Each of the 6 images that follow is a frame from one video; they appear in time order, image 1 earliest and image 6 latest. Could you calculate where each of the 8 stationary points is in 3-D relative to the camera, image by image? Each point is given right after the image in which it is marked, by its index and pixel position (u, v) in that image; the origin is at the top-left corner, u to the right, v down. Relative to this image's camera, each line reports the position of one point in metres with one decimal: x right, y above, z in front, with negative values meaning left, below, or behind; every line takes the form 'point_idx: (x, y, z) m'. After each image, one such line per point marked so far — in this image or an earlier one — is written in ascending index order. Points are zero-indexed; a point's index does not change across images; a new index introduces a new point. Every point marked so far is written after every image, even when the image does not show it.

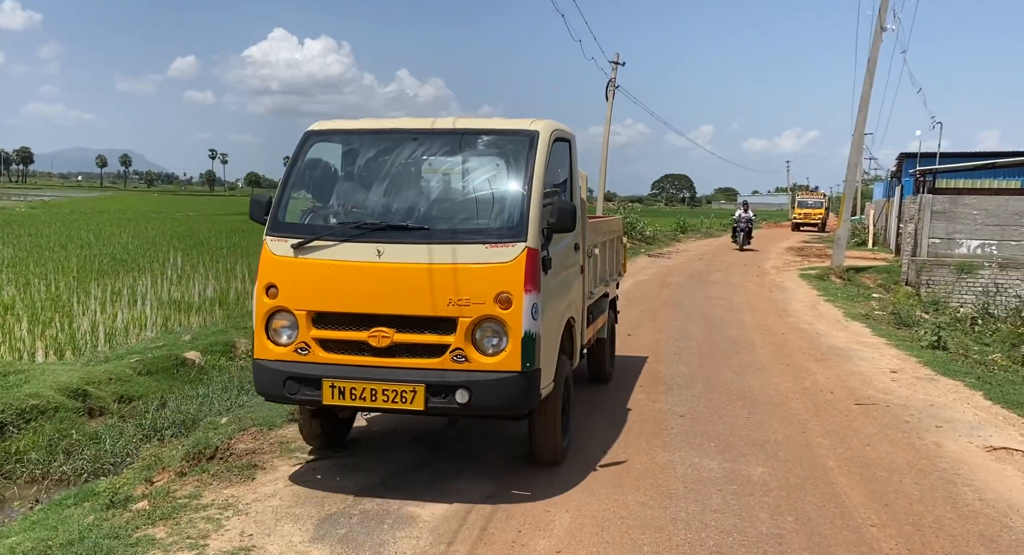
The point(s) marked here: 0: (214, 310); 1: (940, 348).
0: (-4.7, -0.5, +13.7) m
1: (+5.0, -0.8, +10.1) m
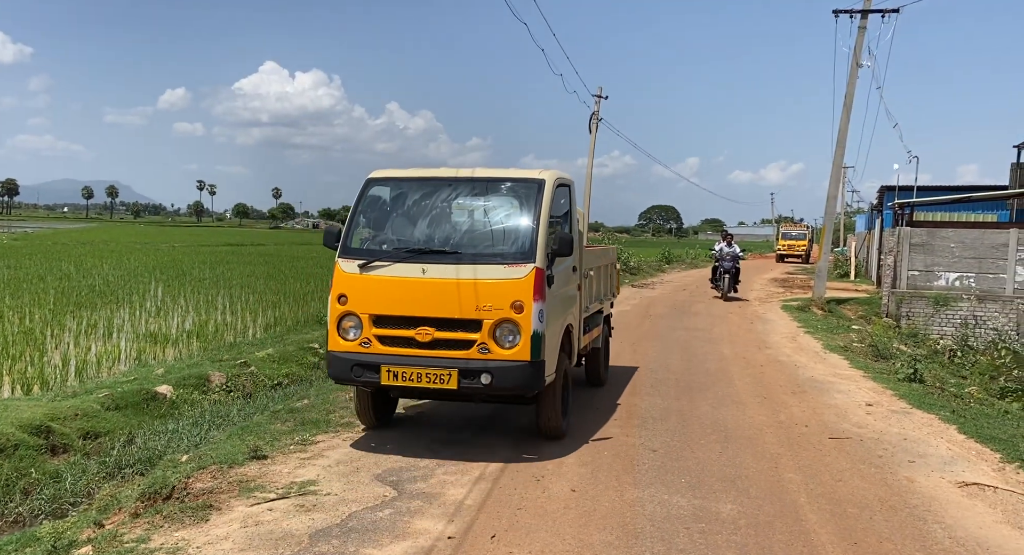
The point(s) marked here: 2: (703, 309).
0: (-5.0, -1.0, +13.5) m
1: (+4.7, -1.2, +10.1) m
2: (+4.1, -0.7, +18.5) m
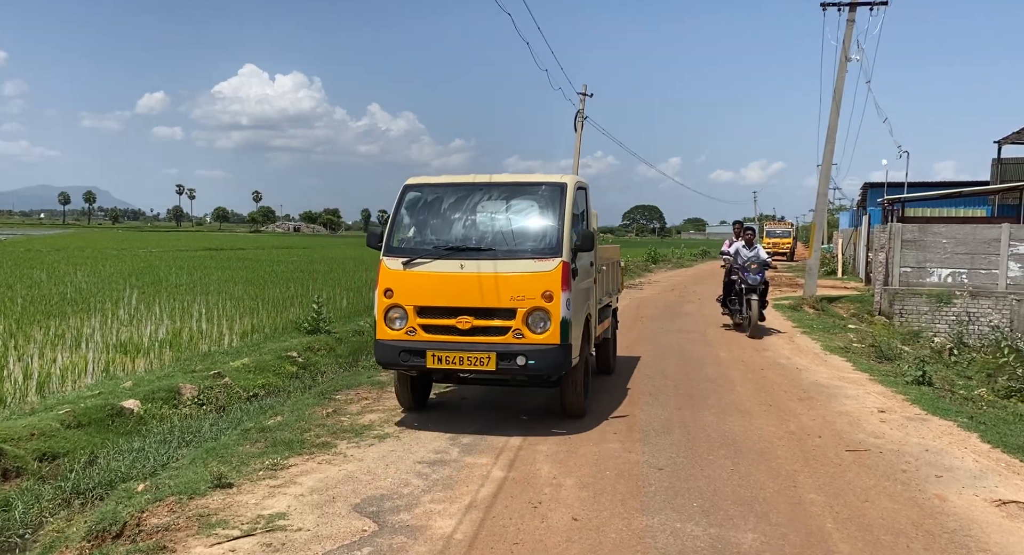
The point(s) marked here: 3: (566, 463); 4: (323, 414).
0: (-5.2, -1.1, +12.9) m
1: (+4.6, -1.2, +9.7) m
2: (+3.8, -0.7, +18.1) m
3: (+0.4, -1.2, +5.6) m
4: (-1.5, -1.1, +6.9) m
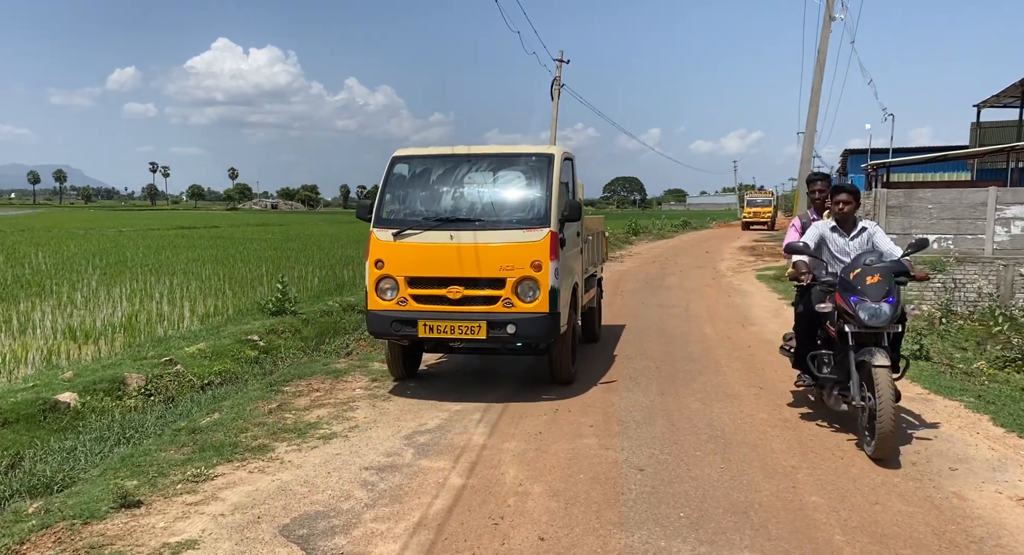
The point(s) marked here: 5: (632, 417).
0: (-5.6, -0.9, +12.1) m
1: (+4.3, -0.8, +9.1) m
2: (+3.3, -0.1, +17.5) m
3: (+0.1, -1.1, +5.0) m
4: (-1.8, -0.9, +6.2) m
5: (+0.9, -1.0, +6.1) m
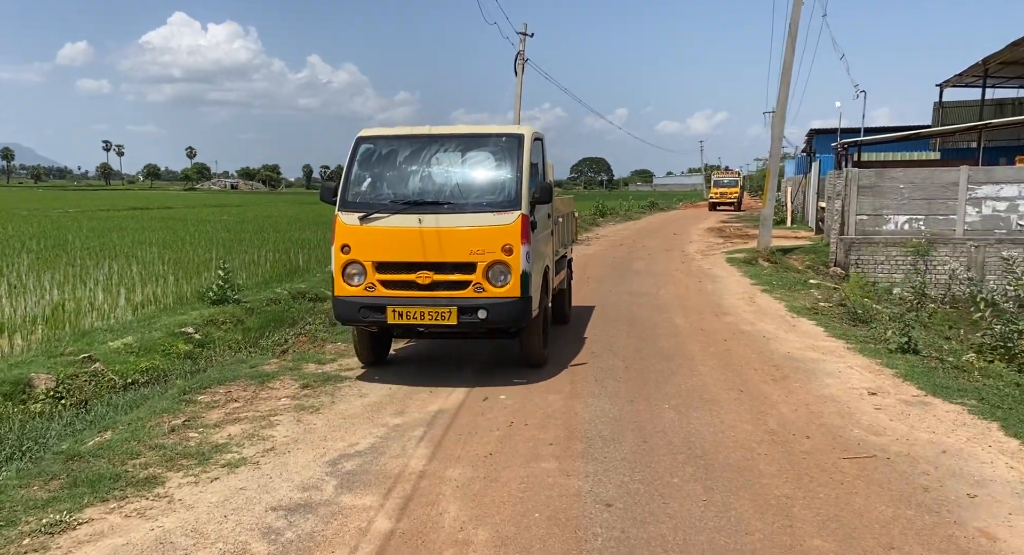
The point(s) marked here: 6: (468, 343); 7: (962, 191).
0: (-6.1, -0.7, +11.0) m
1: (+3.9, -0.7, +8.4) m
2: (+2.6, +0.2, +16.7) m
3: (-0.2, -1.1, +4.1) m
4: (-2.1, -0.9, +5.3) m
5: (+0.5, -0.9, +5.3) m
6: (-0.4, -0.6, +9.0) m
7: (+8.5, +1.6, +16.0) m
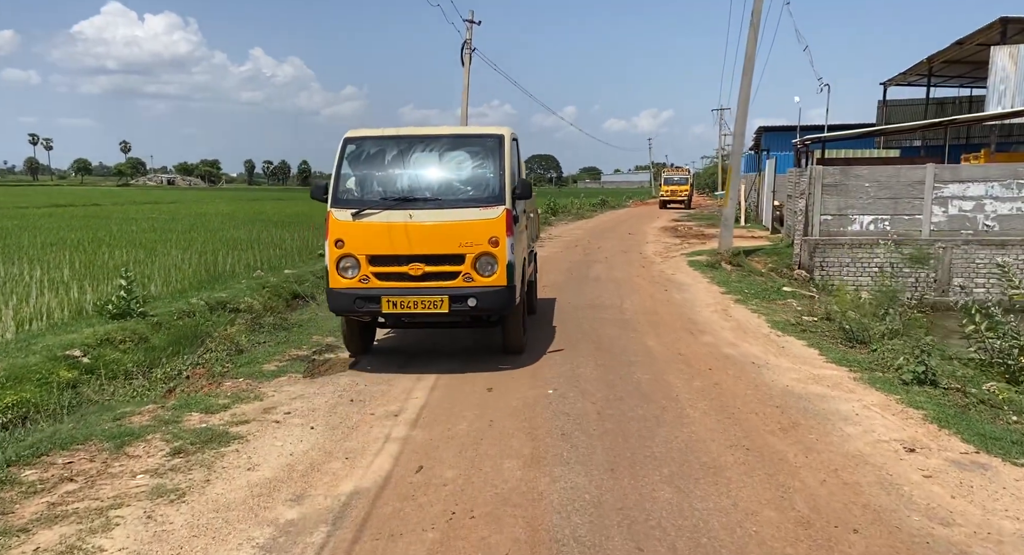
0: (-6.7, -0.8, +9.1) m
1: (+3.4, -0.9, +7.1) m
2: (+1.6, +0.1, +15.3) m
3: (-0.3, -1.2, +2.6) m
4: (-2.4, -1.1, +3.6) m
5: (+0.3, -1.1, +3.8) m
6: (-0.9, -0.8, +7.4) m
7: (+7.5, +1.5, +14.9) m
